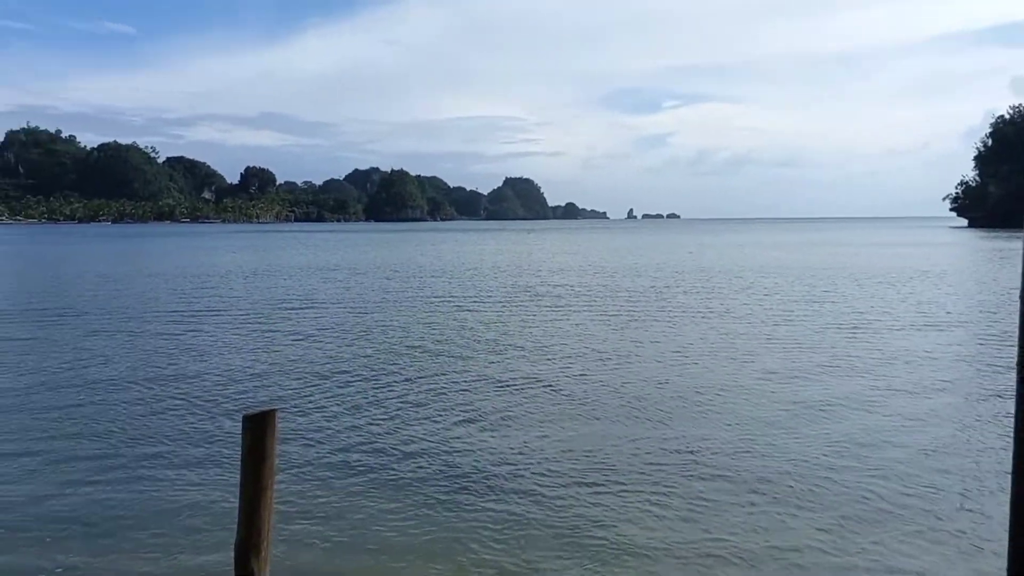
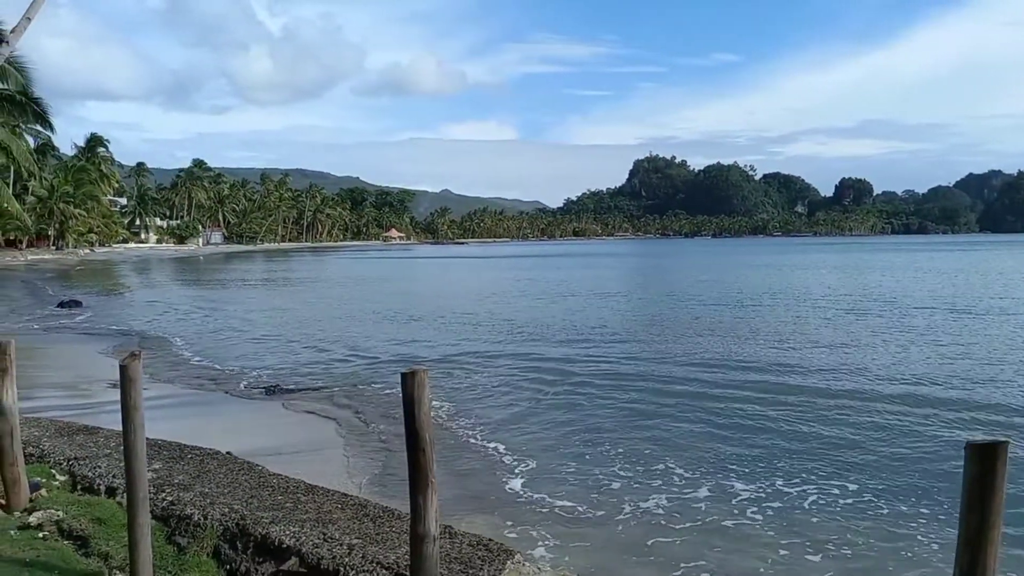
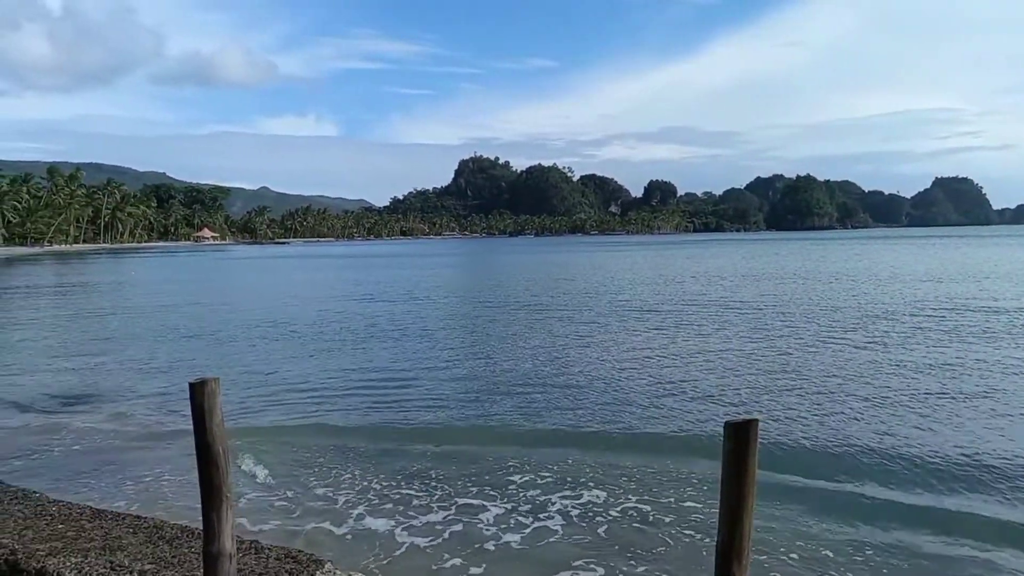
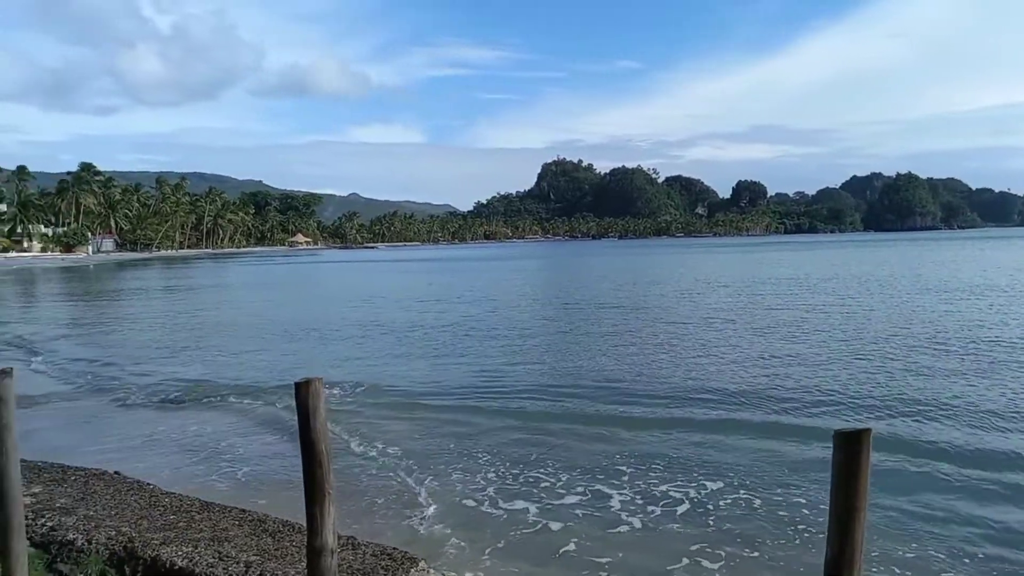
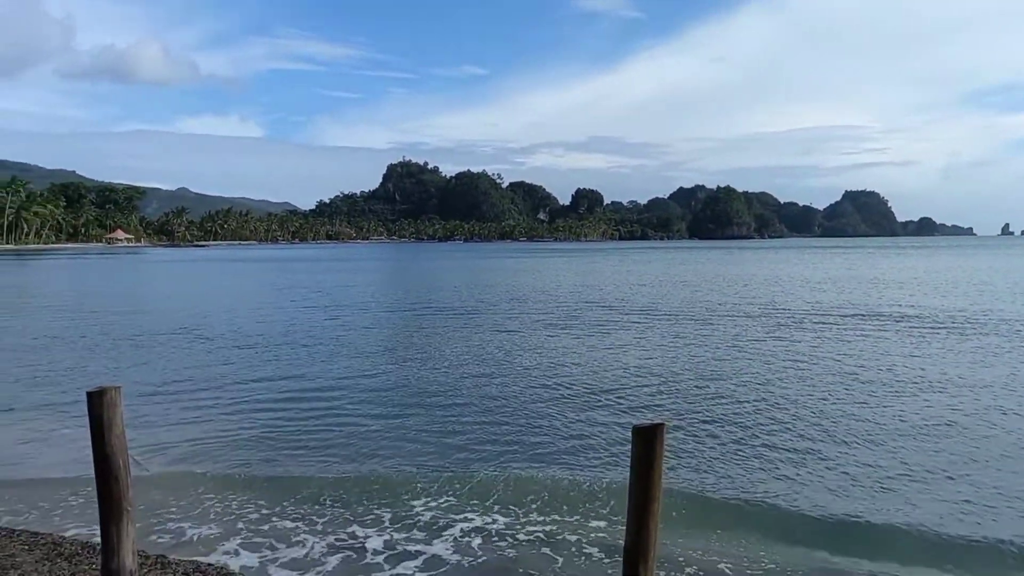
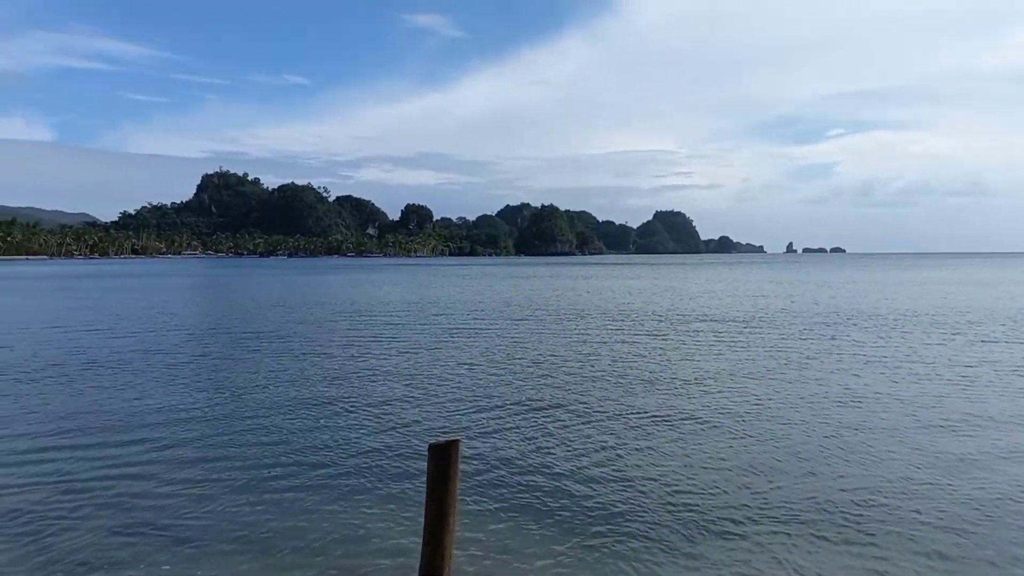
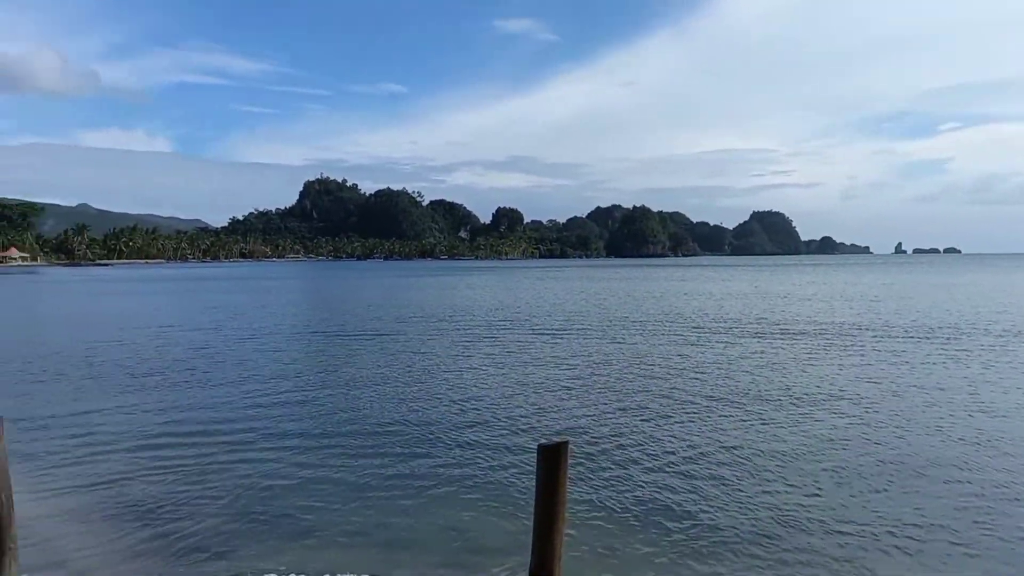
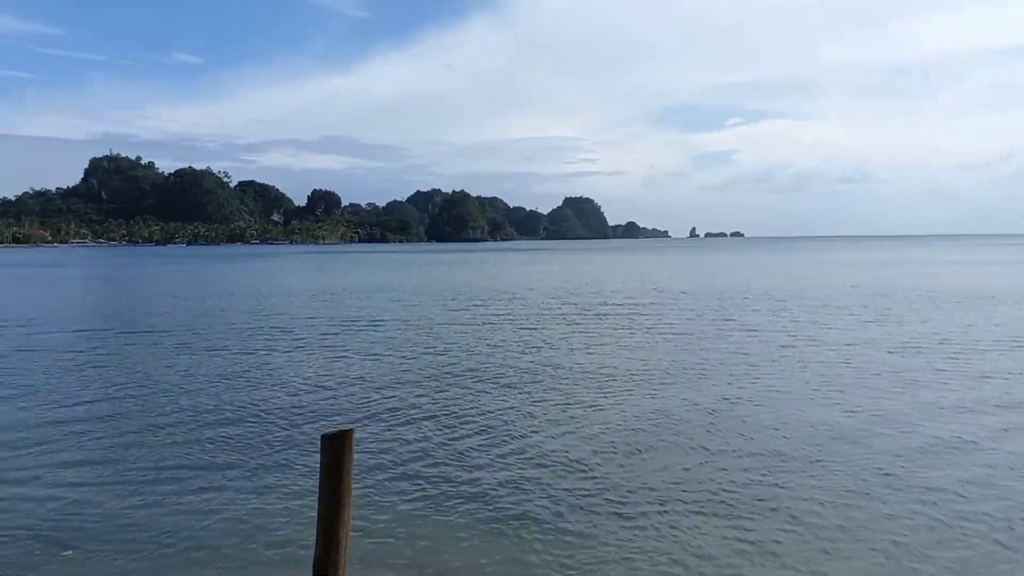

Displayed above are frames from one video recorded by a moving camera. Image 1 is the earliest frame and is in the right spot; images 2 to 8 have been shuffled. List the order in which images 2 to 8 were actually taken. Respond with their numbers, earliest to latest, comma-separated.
8, 6, 7, 5, 3, 4, 2
